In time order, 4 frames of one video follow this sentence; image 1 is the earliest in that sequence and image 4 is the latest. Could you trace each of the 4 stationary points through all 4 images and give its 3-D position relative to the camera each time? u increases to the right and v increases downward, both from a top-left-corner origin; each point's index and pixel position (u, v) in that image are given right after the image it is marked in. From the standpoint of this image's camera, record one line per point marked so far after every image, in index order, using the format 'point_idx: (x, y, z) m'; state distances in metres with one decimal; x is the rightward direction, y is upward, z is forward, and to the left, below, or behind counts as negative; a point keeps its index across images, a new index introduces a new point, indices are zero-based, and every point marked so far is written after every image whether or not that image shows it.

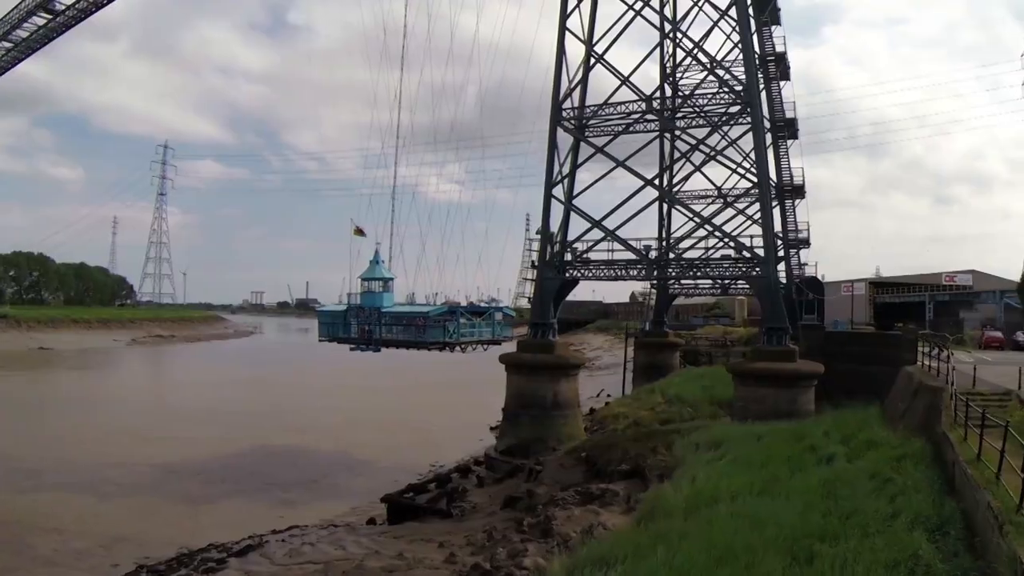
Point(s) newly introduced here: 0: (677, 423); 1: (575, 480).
0: (+2.7, -2.2, +12.7) m
1: (+0.9, -2.7, +10.9) m
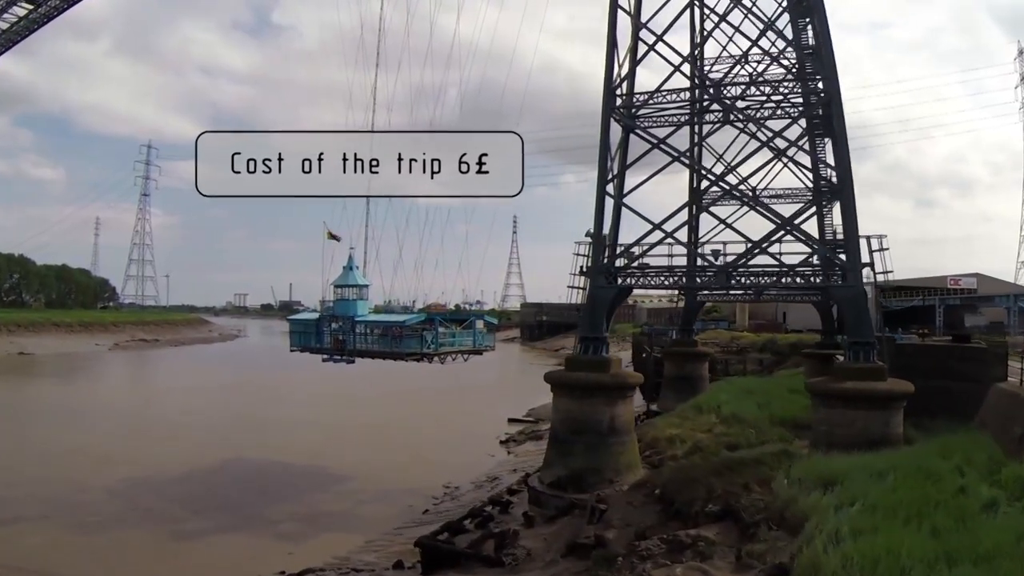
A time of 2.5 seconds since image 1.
0: (+3.4, -2.4, +11.1) m
1: (+1.7, -2.8, +9.3) m
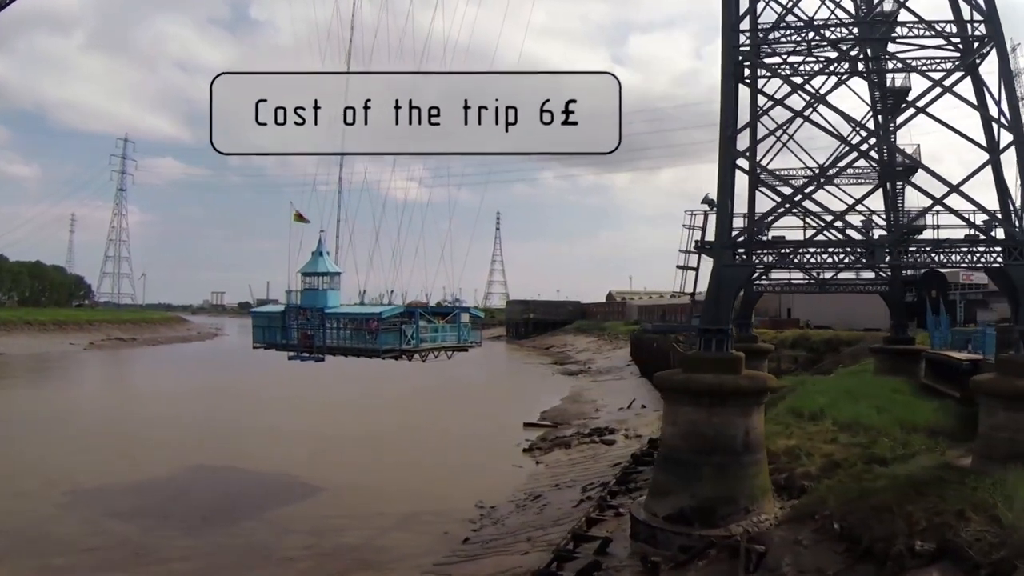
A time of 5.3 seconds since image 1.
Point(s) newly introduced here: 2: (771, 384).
0: (+4.6, -2.1, +8.8) m
1: (+2.9, -2.5, +6.9) m
2: (+2.9, -1.1, +8.8) m
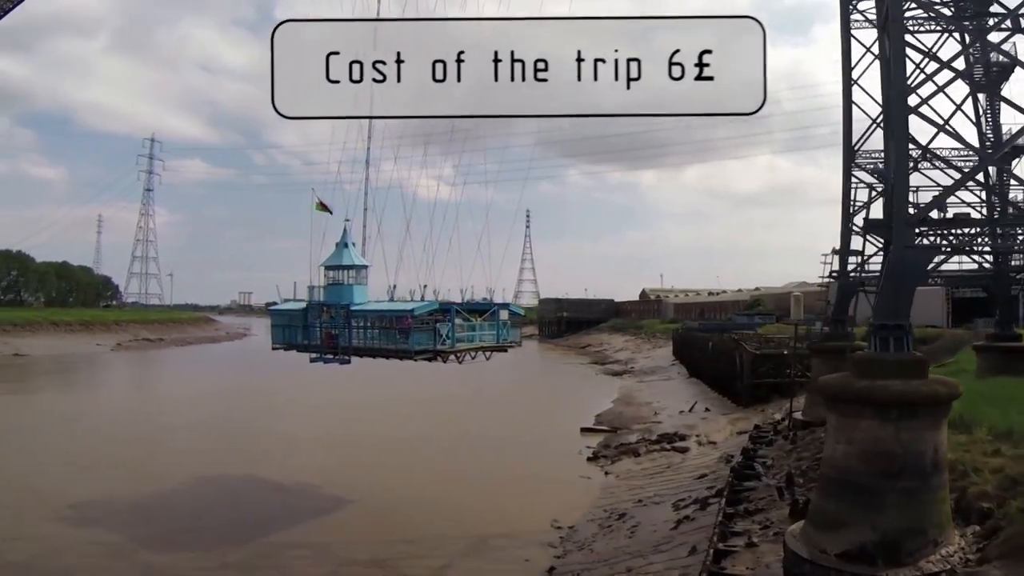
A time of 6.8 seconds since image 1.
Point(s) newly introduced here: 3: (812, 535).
0: (+5.9, -2.0, +7.2) m
1: (+4.1, -2.4, +5.3) m
2: (+4.2, -1.0, +7.2) m
3: (+2.9, -2.4, +7.5) m
